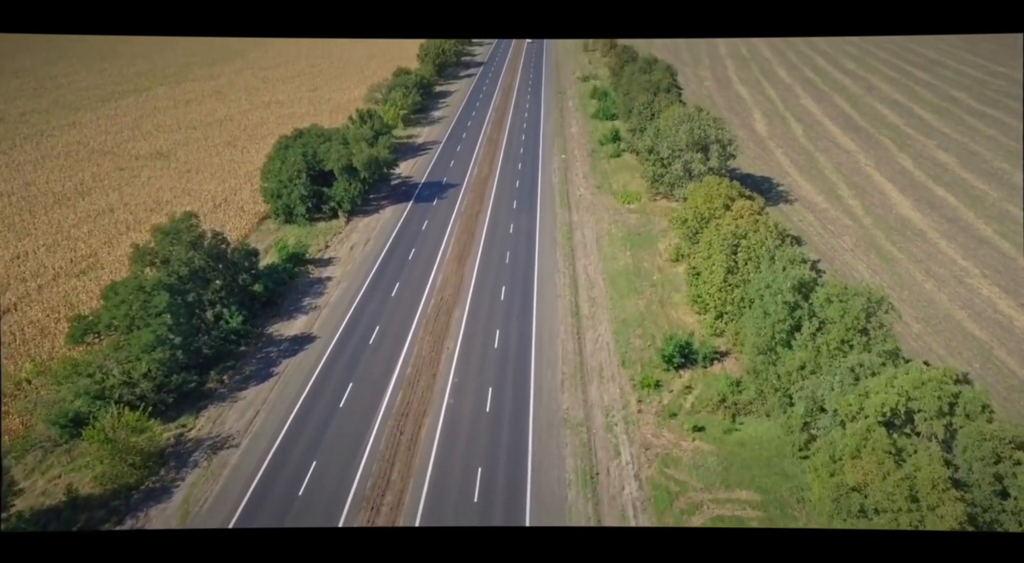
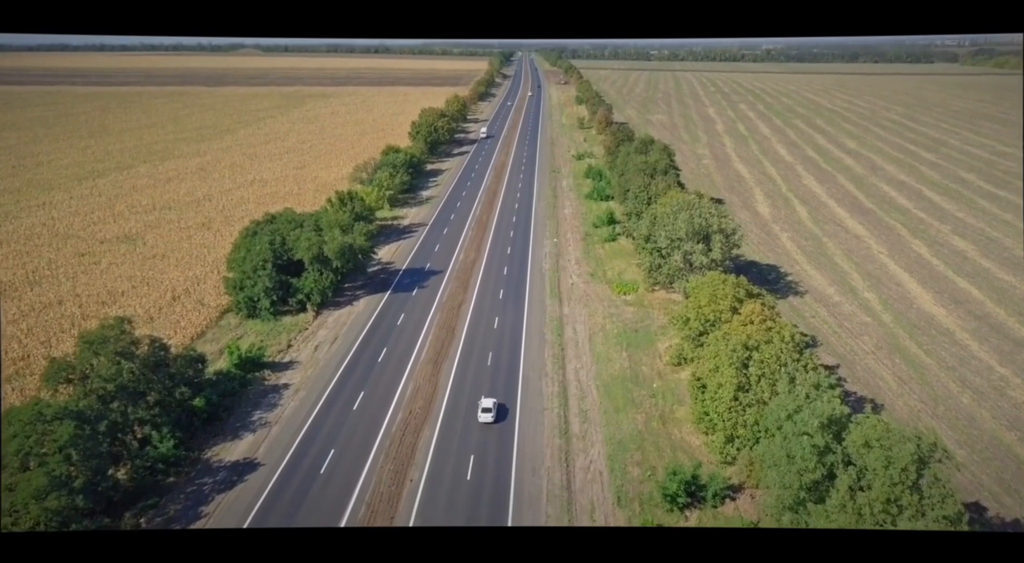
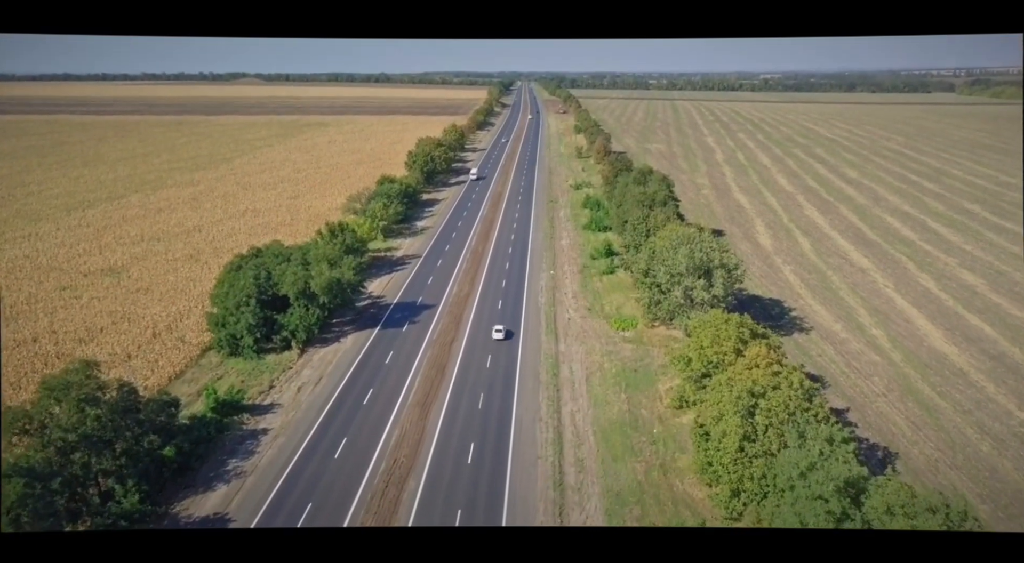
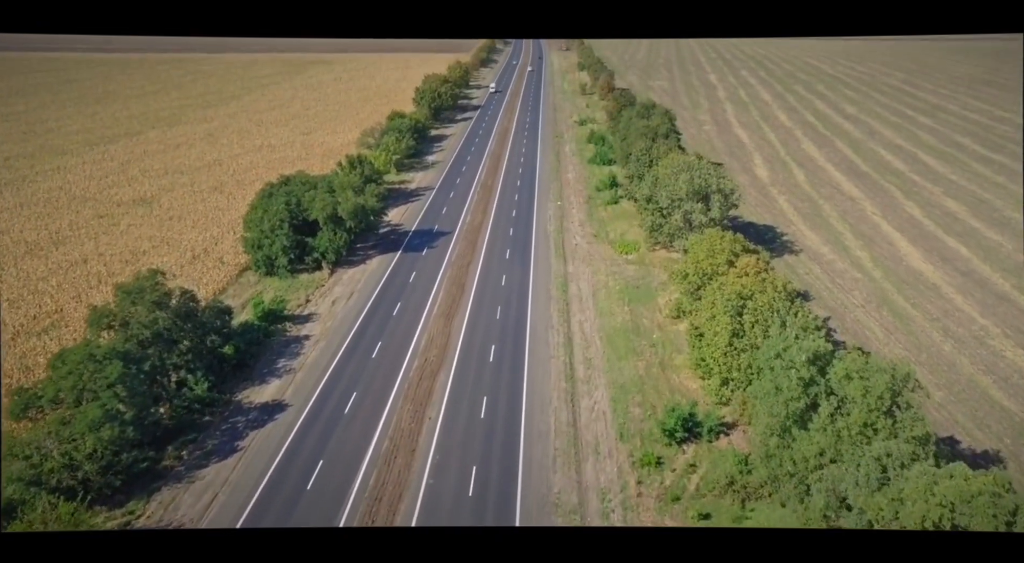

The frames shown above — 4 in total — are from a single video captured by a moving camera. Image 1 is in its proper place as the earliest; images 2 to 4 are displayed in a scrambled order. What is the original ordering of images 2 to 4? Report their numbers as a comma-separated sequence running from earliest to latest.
4, 2, 3
